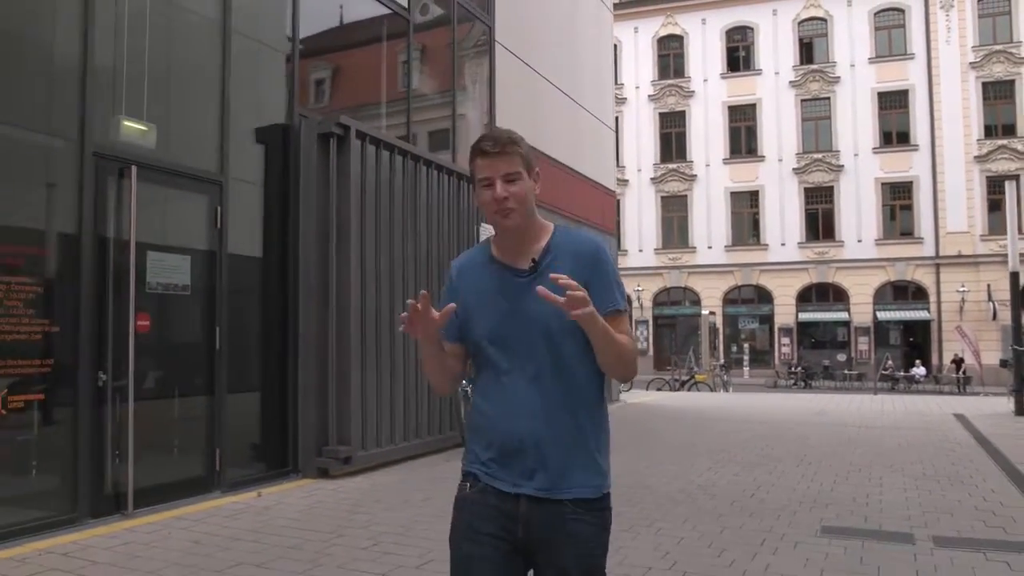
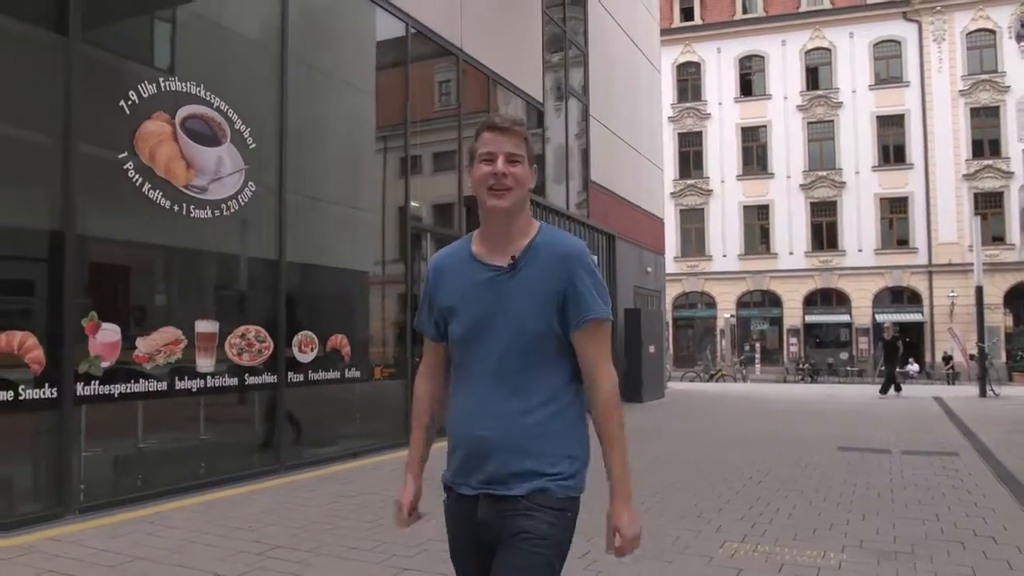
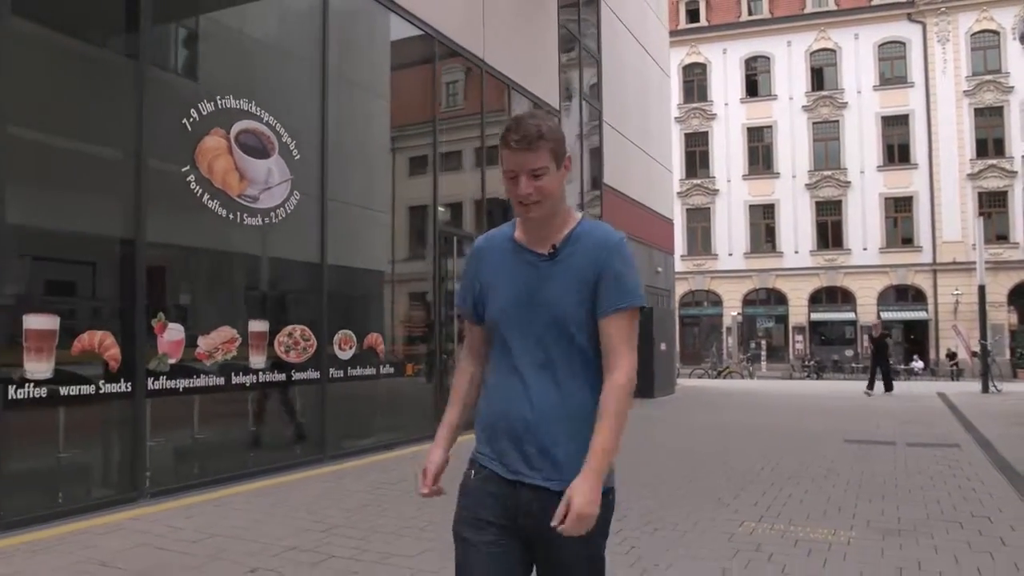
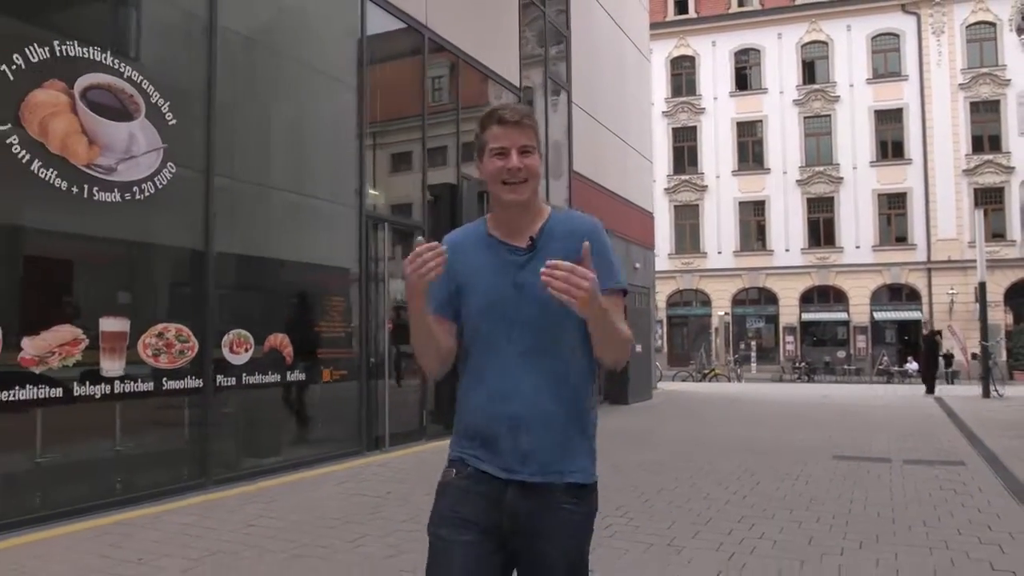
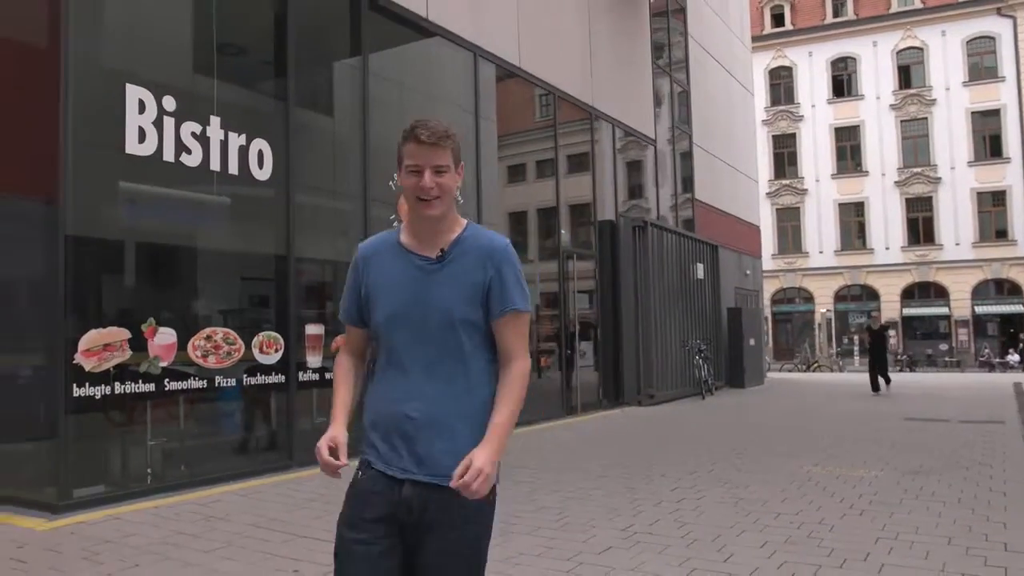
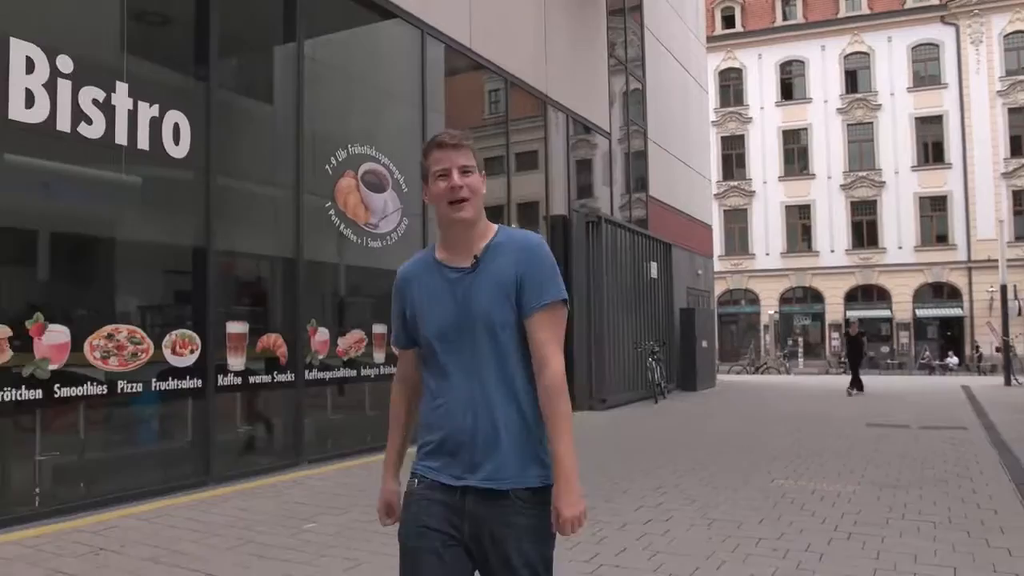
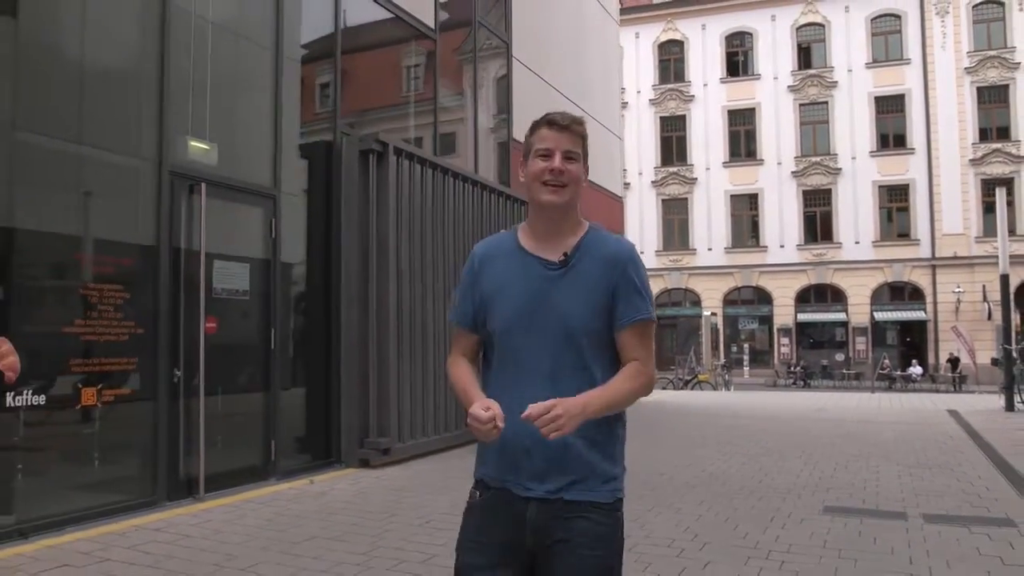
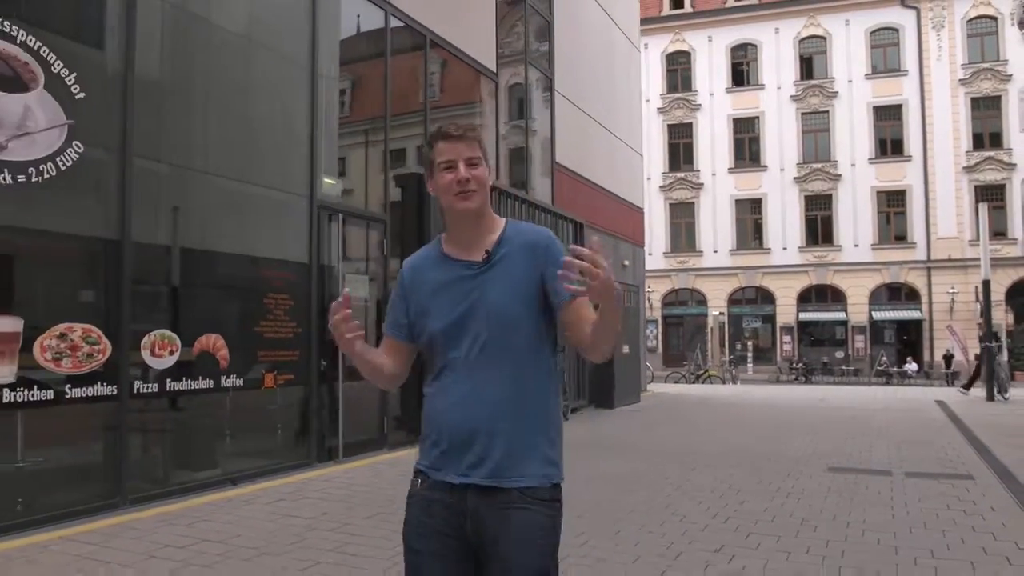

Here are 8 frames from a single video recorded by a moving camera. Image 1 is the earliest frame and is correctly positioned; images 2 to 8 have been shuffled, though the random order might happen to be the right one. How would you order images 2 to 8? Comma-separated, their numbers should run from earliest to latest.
7, 8, 4, 2, 3, 6, 5
